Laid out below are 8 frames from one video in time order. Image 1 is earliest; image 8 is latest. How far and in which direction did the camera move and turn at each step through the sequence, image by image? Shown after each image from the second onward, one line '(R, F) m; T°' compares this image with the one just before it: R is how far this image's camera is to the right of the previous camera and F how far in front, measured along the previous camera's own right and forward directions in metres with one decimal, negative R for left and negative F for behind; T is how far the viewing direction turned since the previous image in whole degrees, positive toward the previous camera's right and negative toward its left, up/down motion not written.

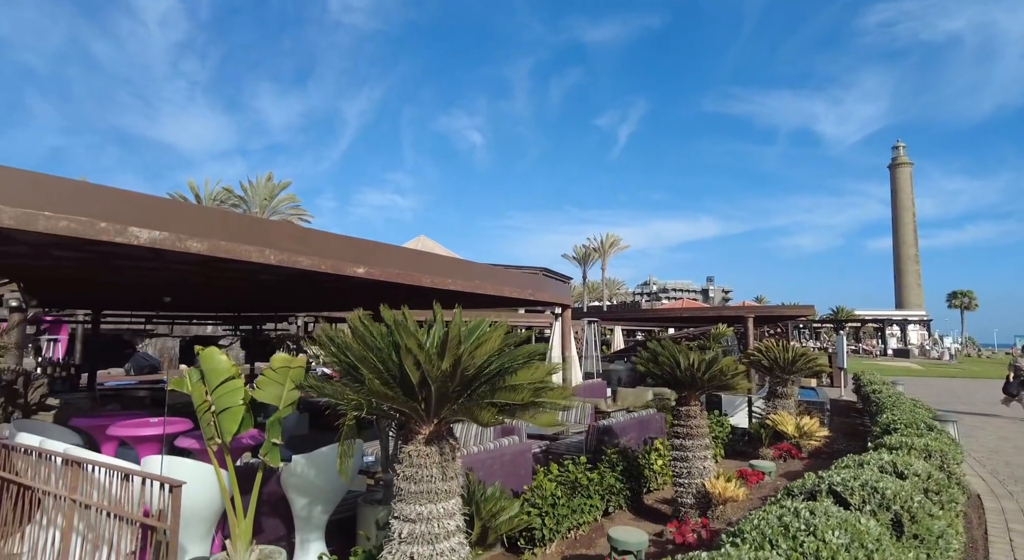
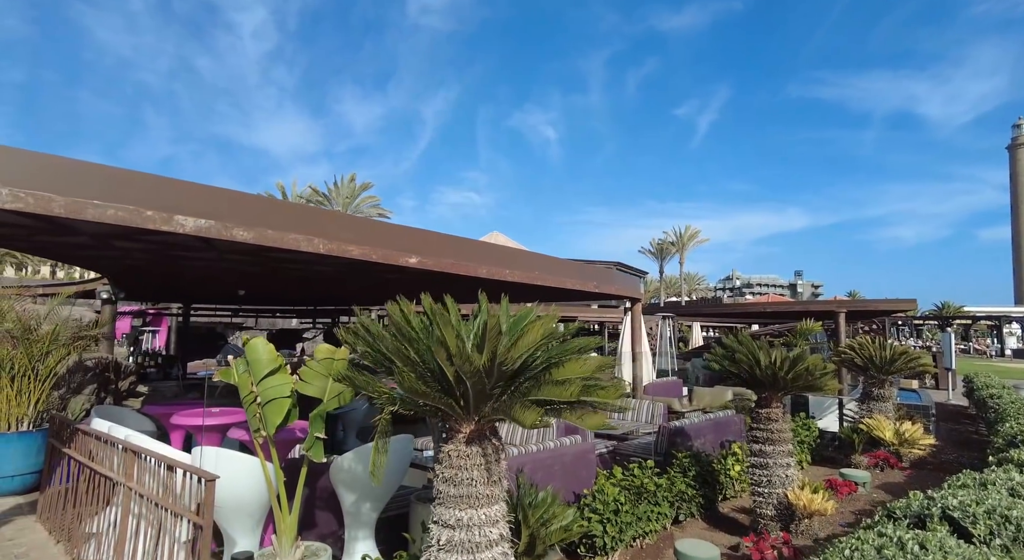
(+0.1, +0.3) m; -7°
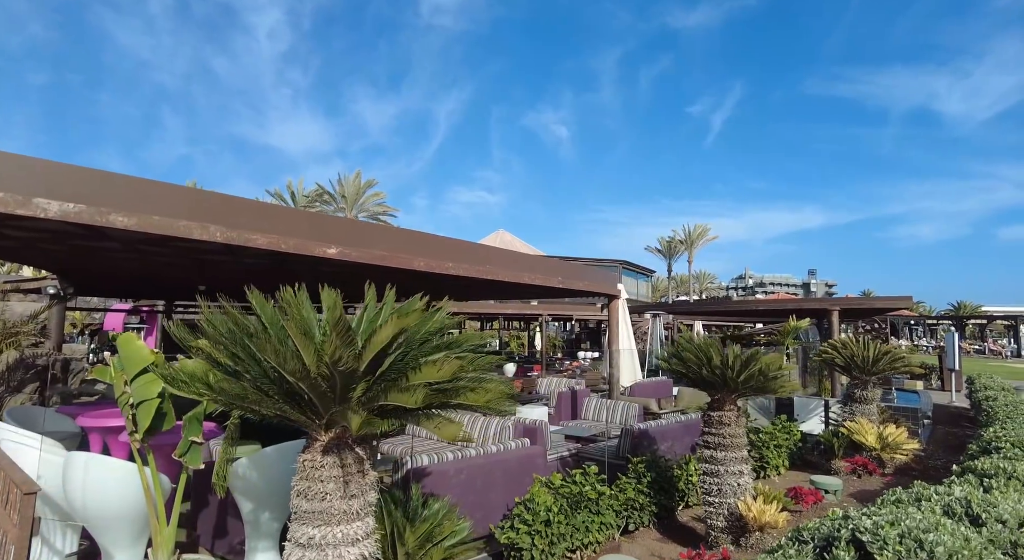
(+0.7, +0.4) m; -1°
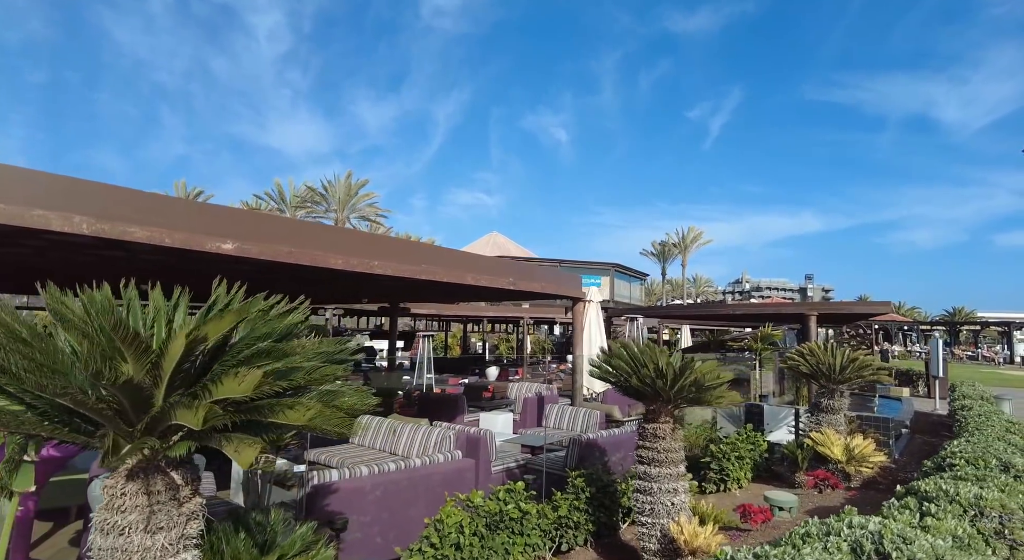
(+0.6, +0.4) m; 0°
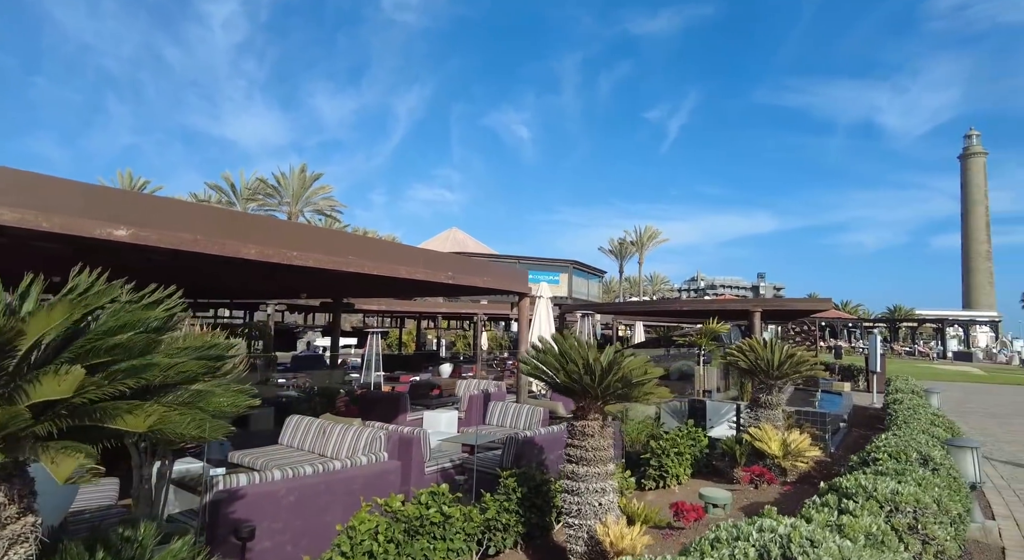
(+0.3, +0.2) m; +4°
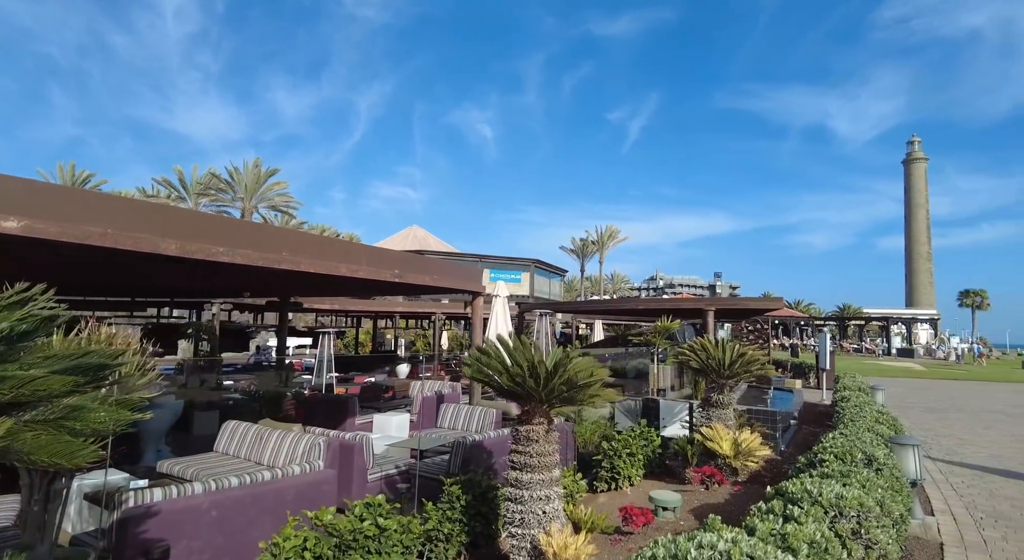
(+0.2, +0.2) m; +4°
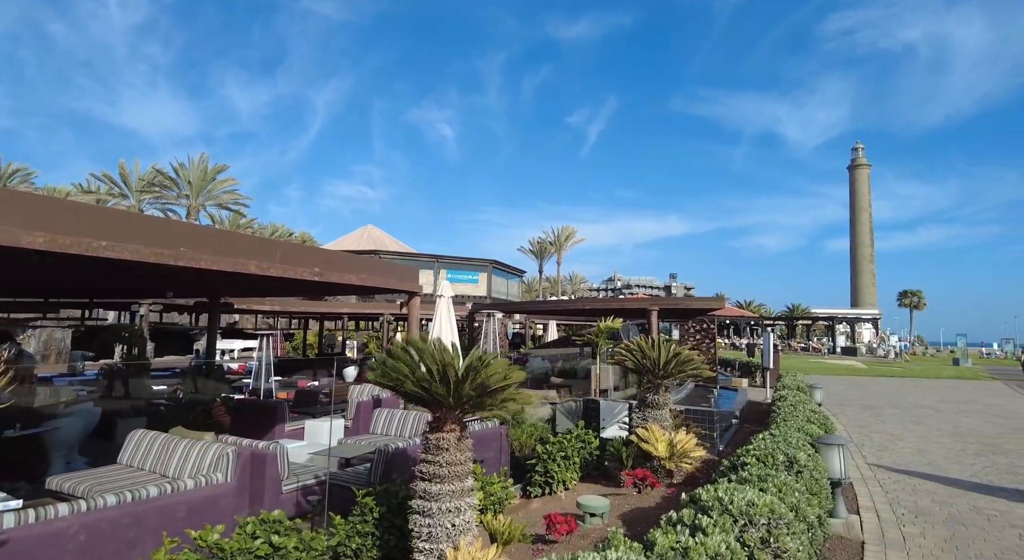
(+0.4, +0.3) m; +4°
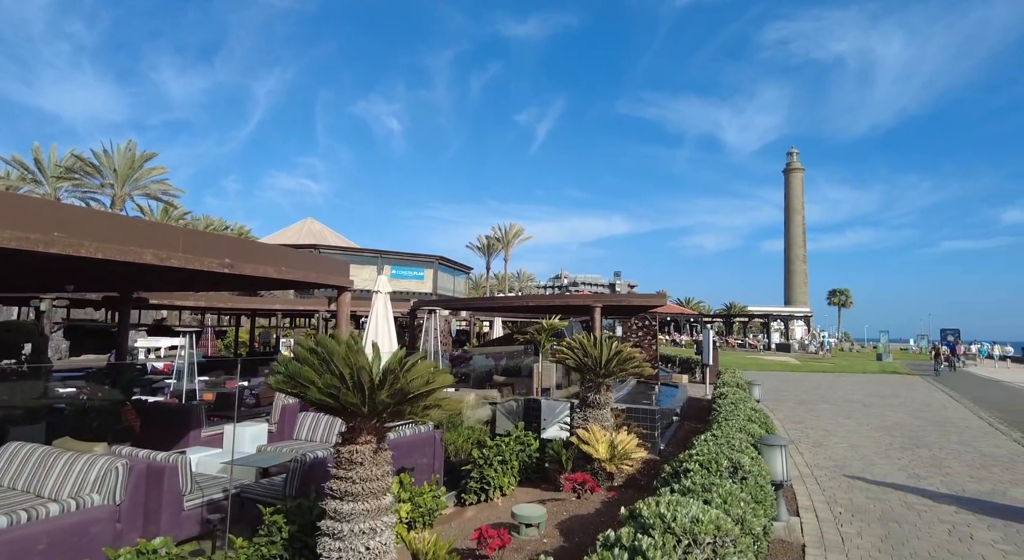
(+0.1, +0.4) m; +5°
